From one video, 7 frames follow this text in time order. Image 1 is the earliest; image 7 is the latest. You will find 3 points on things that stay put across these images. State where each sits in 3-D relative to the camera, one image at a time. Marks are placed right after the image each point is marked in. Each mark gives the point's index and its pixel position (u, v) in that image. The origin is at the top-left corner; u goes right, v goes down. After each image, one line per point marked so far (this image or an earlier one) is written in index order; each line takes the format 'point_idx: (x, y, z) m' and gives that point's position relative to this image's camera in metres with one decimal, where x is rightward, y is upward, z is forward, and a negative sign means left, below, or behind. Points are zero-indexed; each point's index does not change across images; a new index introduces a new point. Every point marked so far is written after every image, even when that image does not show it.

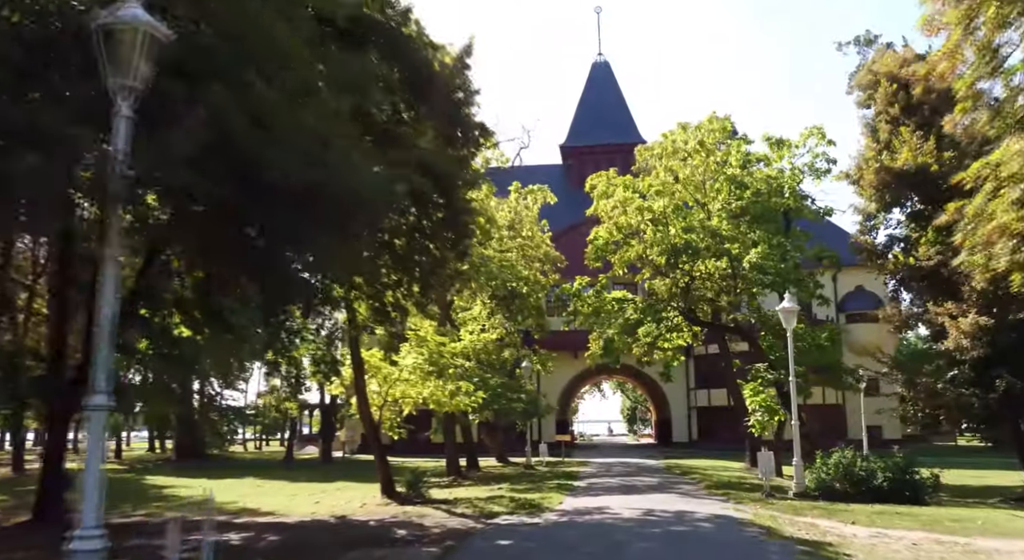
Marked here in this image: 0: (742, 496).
0: (+4.6, -4.3, +15.9) m
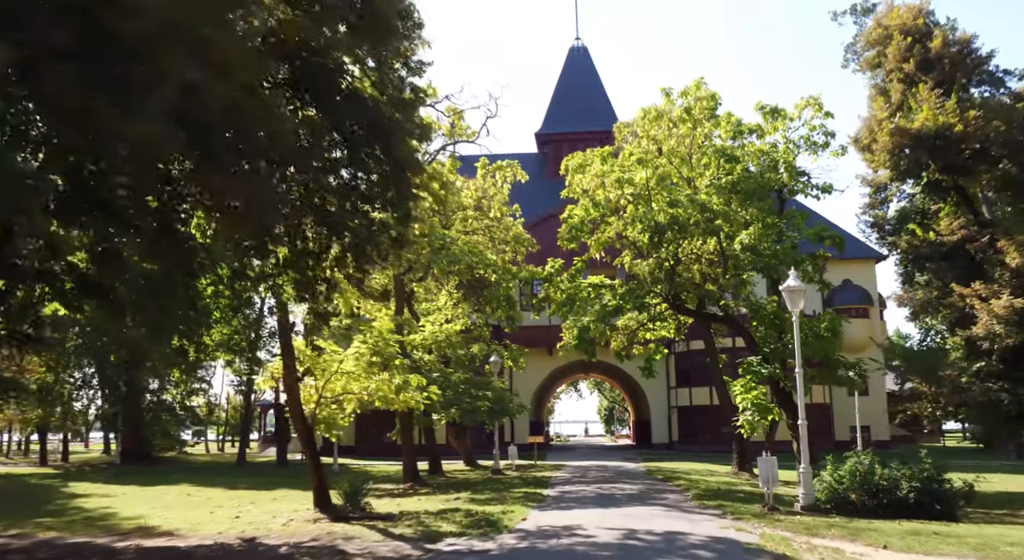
0: (+3.8, -3.9, +13.4) m
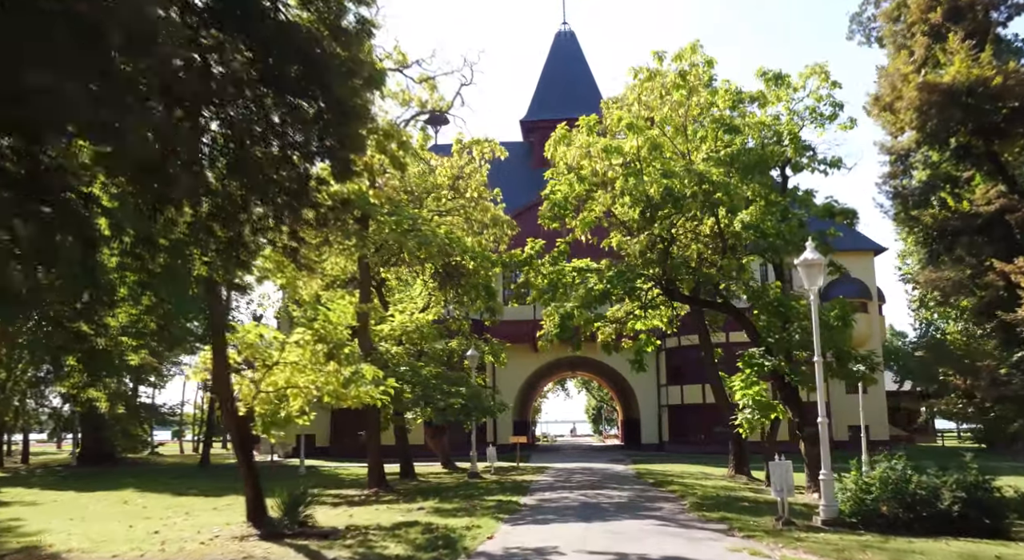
0: (+3.3, -3.5, +11.2) m
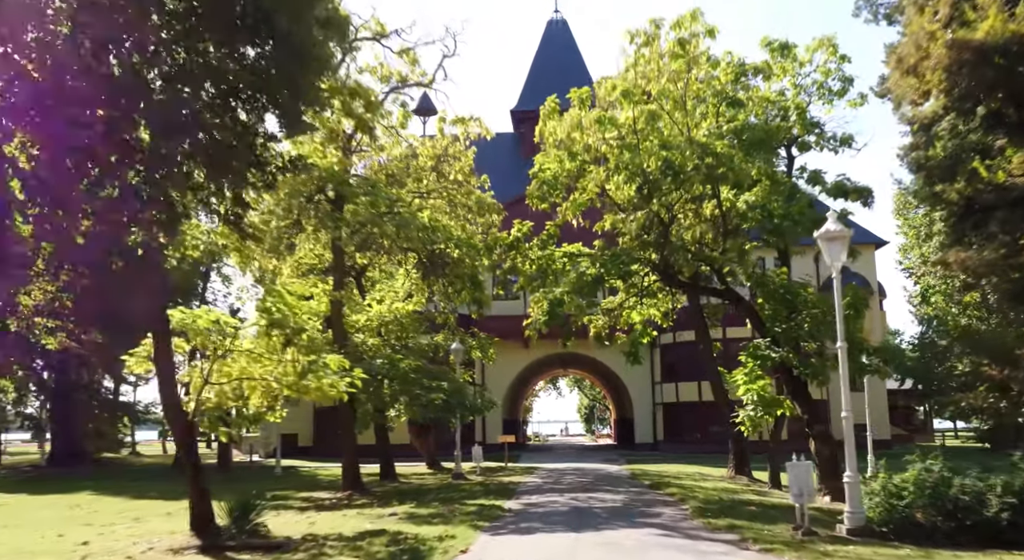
0: (+3.1, -3.1, +9.7) m
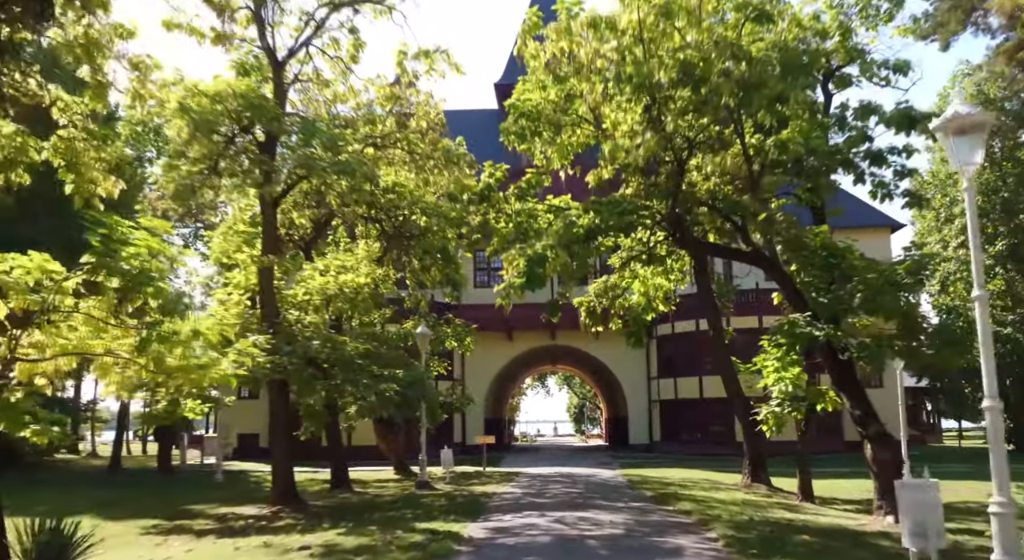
0: (+2.6, -2.4, +6.0) m
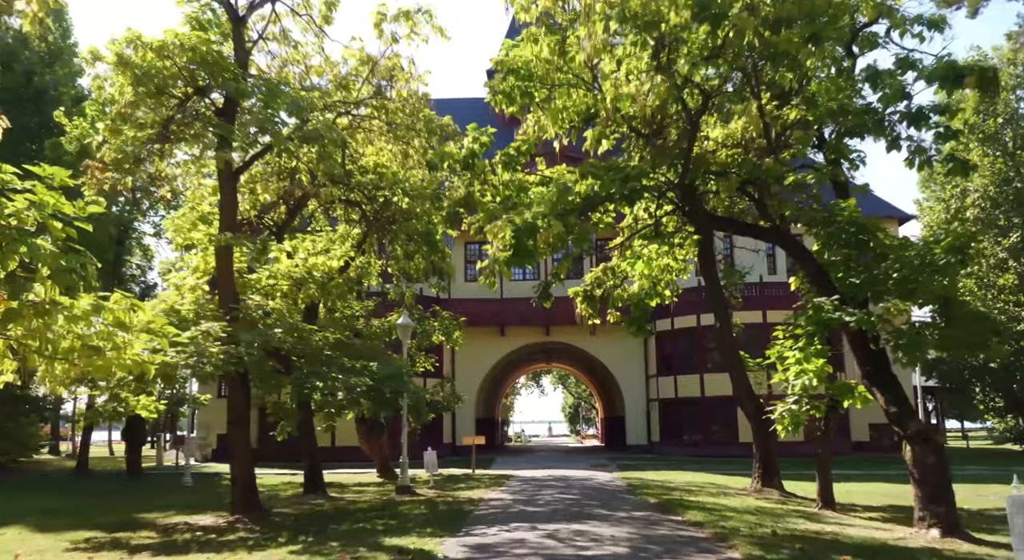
0: (+2.5, -2.1, +4.3) m
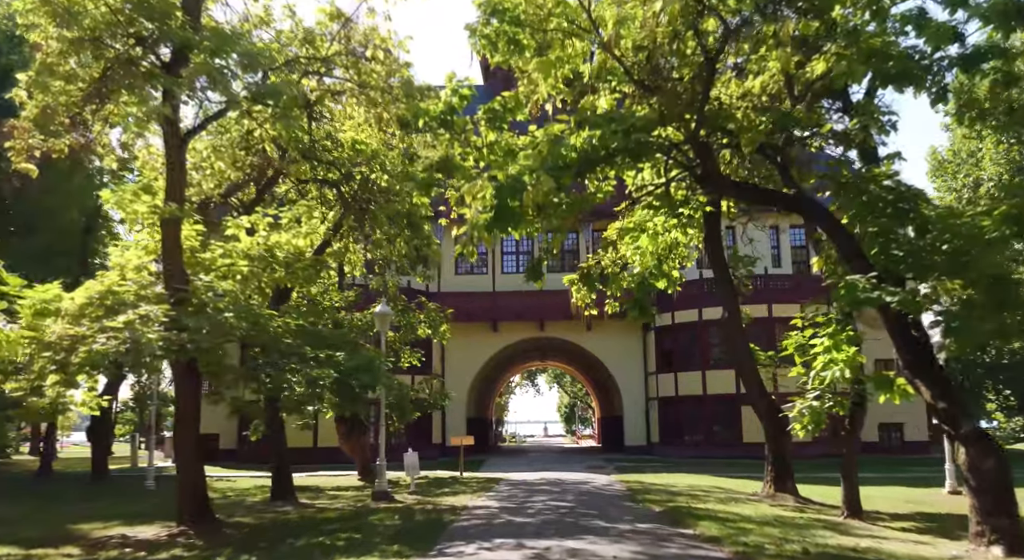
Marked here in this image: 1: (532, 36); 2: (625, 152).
0: (+2.3, -1.7, +2.6) m
1: (+0.2, +3.4, +11.0) m
2: (+1.3, +1.5, +9.4) m
